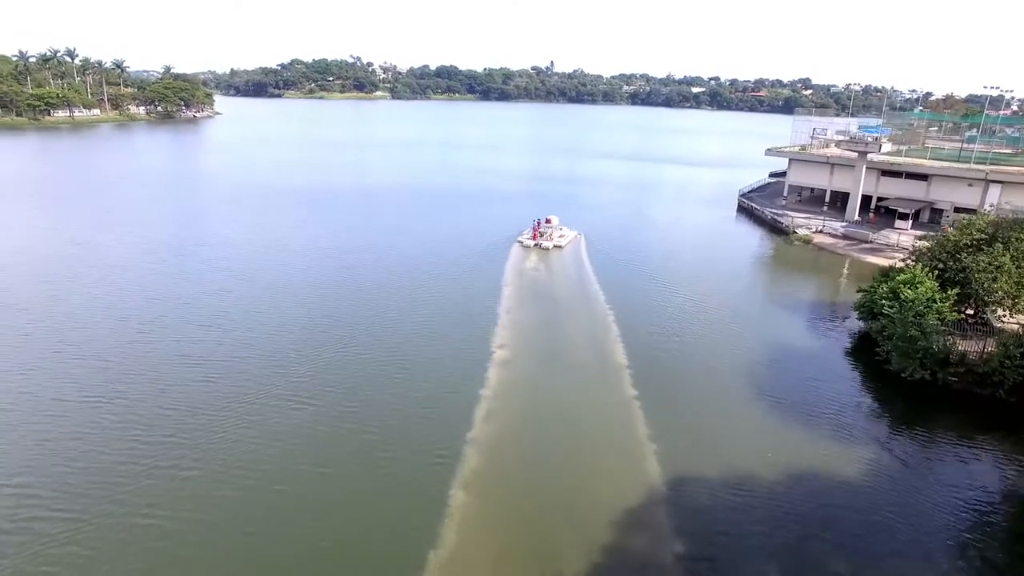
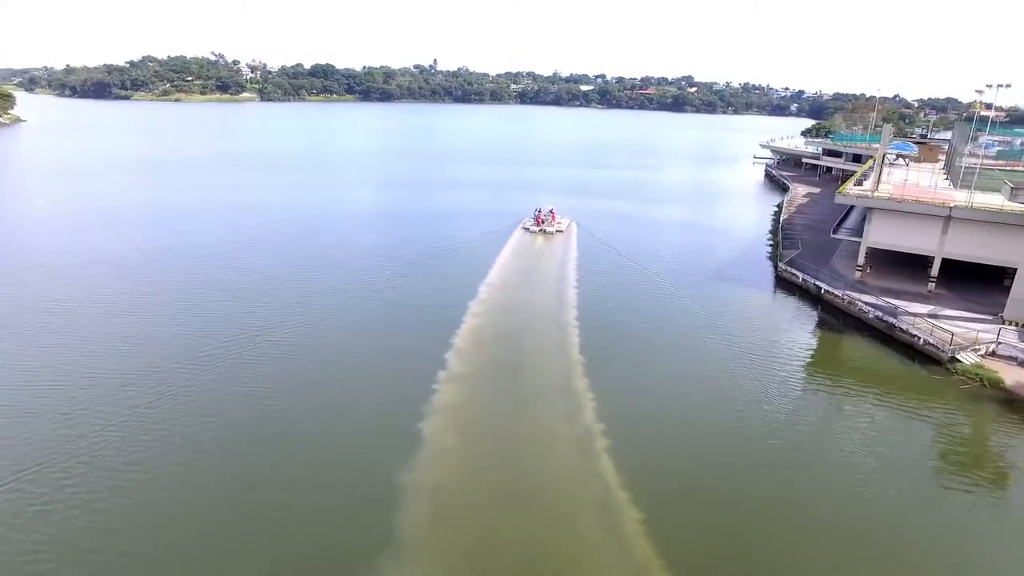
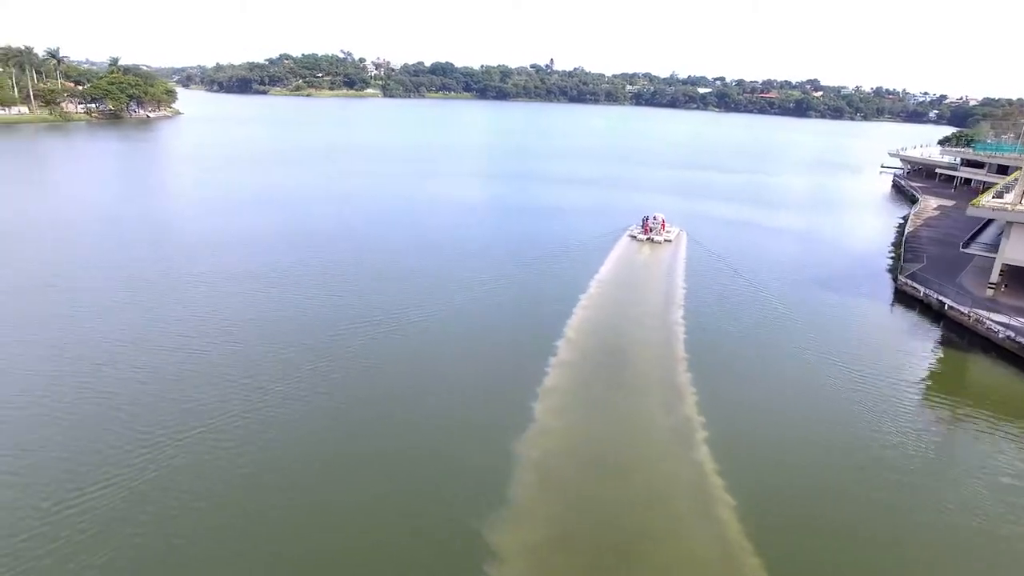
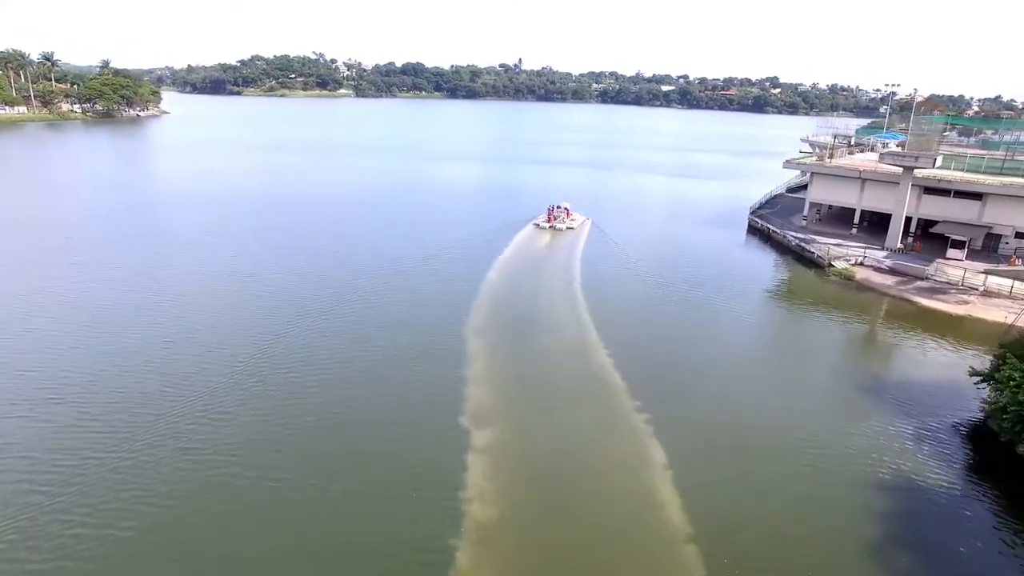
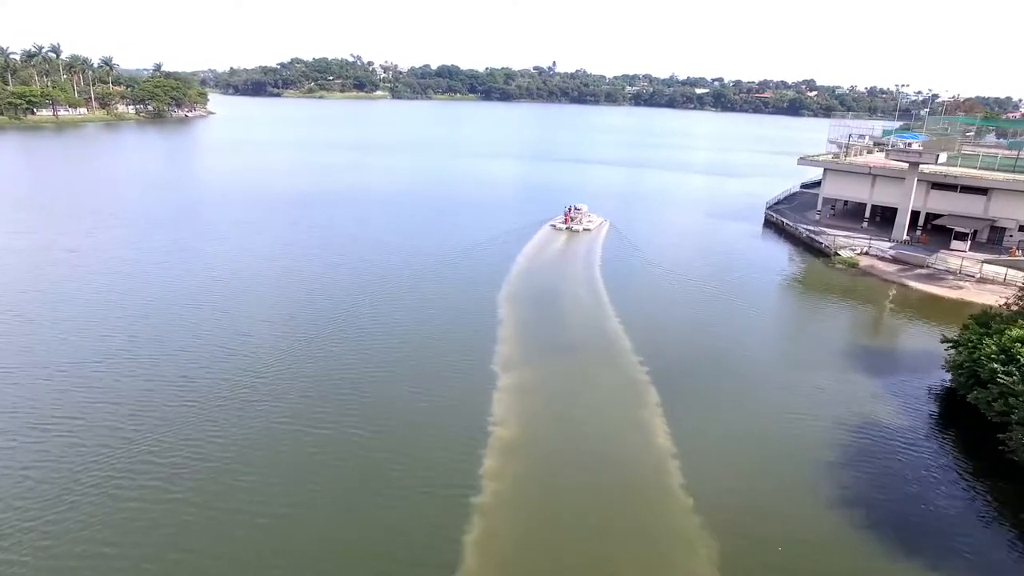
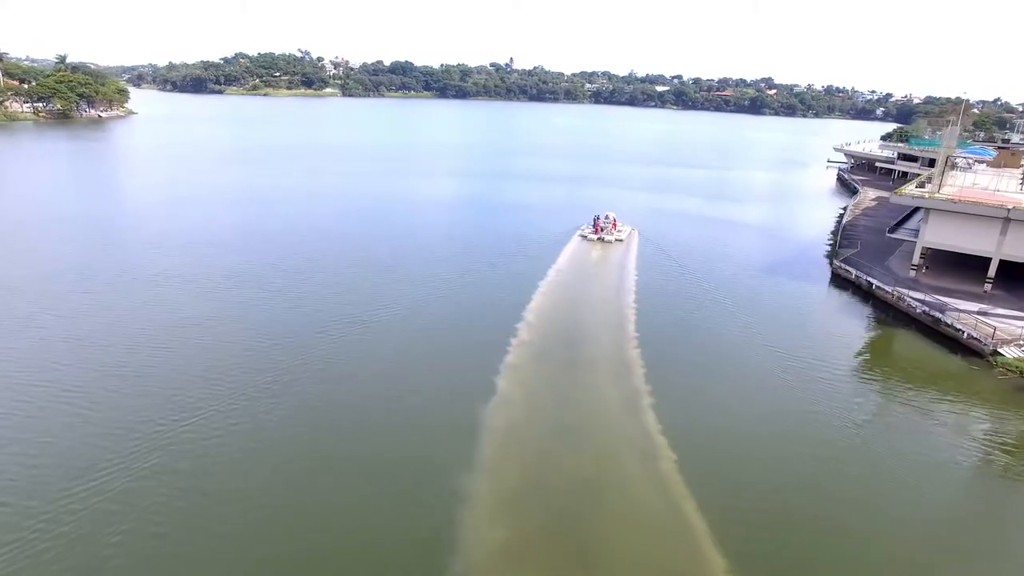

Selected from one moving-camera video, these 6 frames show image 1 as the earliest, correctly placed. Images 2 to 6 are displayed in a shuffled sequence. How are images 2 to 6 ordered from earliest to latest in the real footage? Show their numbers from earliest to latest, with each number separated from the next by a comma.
5, 4, 6, 3, 2
